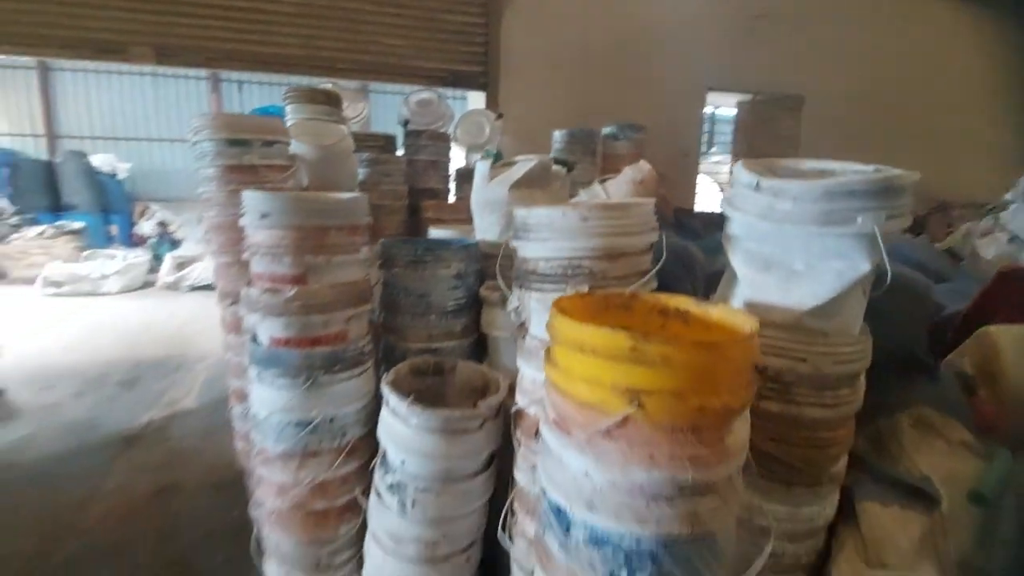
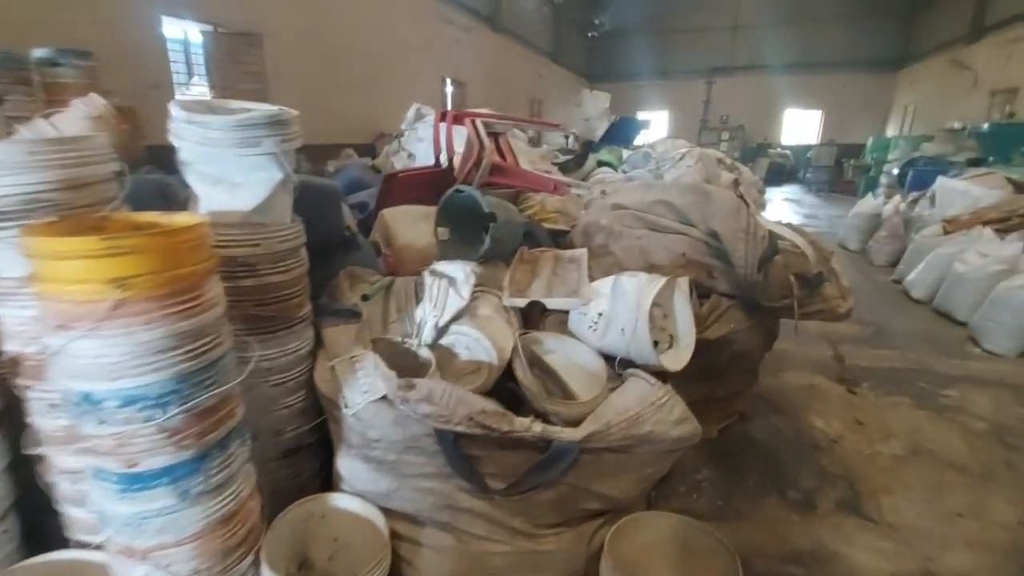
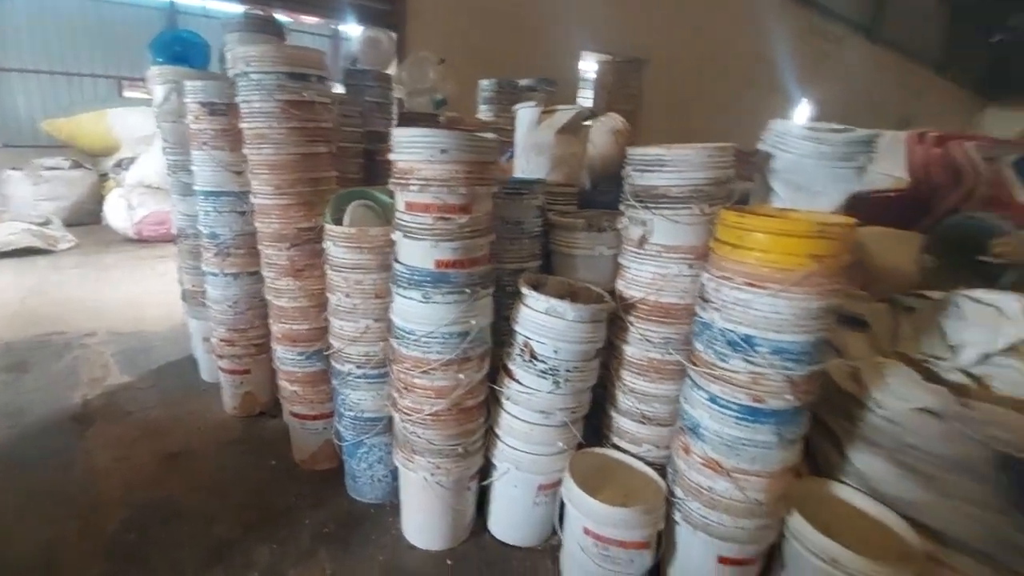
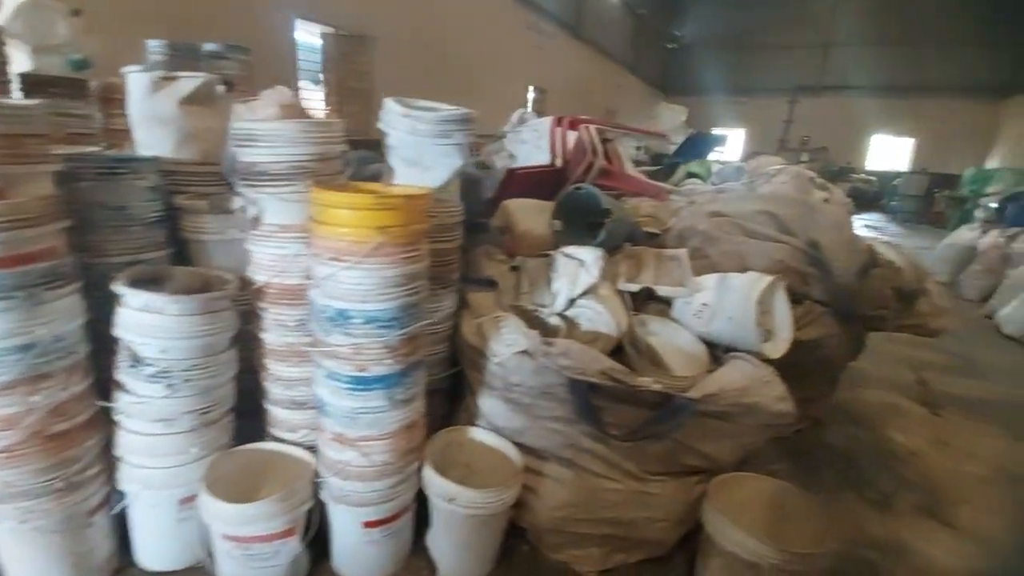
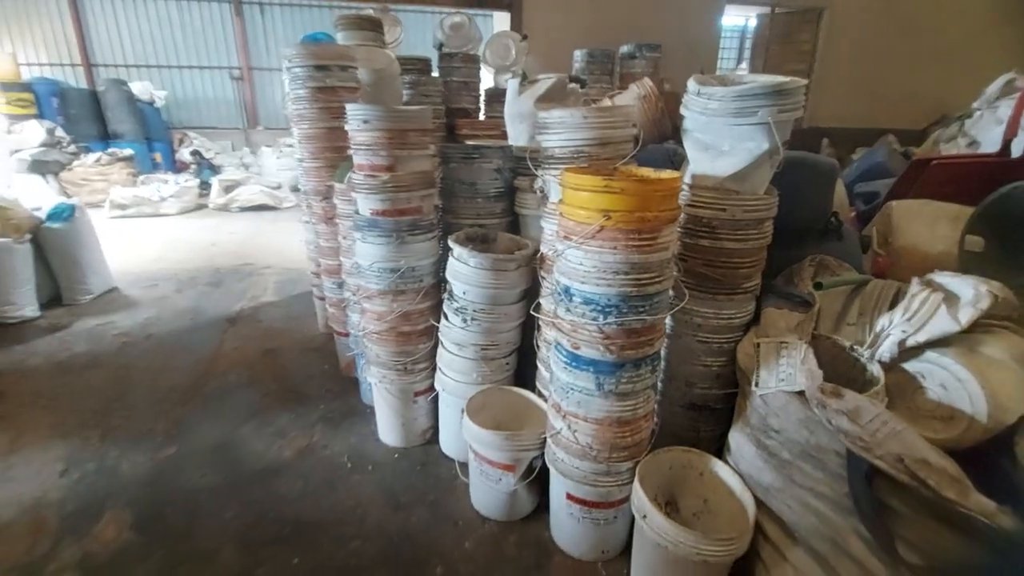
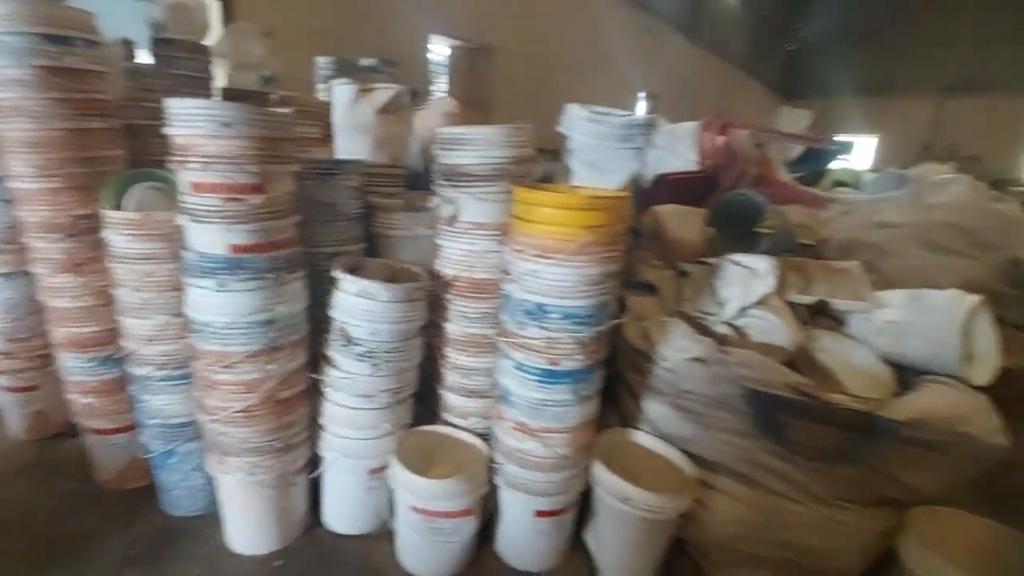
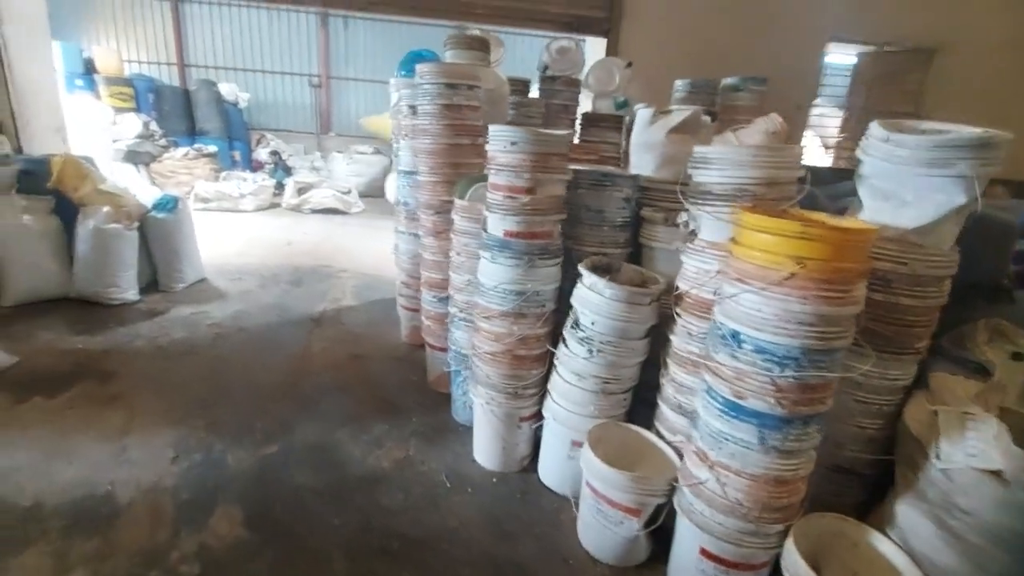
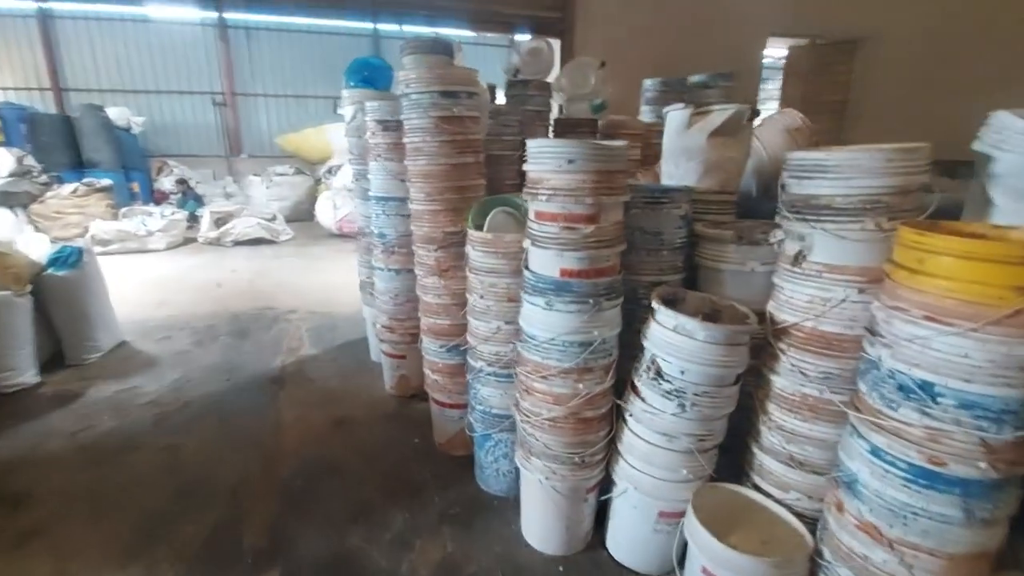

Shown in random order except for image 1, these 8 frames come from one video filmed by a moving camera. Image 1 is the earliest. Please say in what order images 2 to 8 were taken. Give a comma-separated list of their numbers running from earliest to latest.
5, 7, 8, 3, 6, 4, 2
